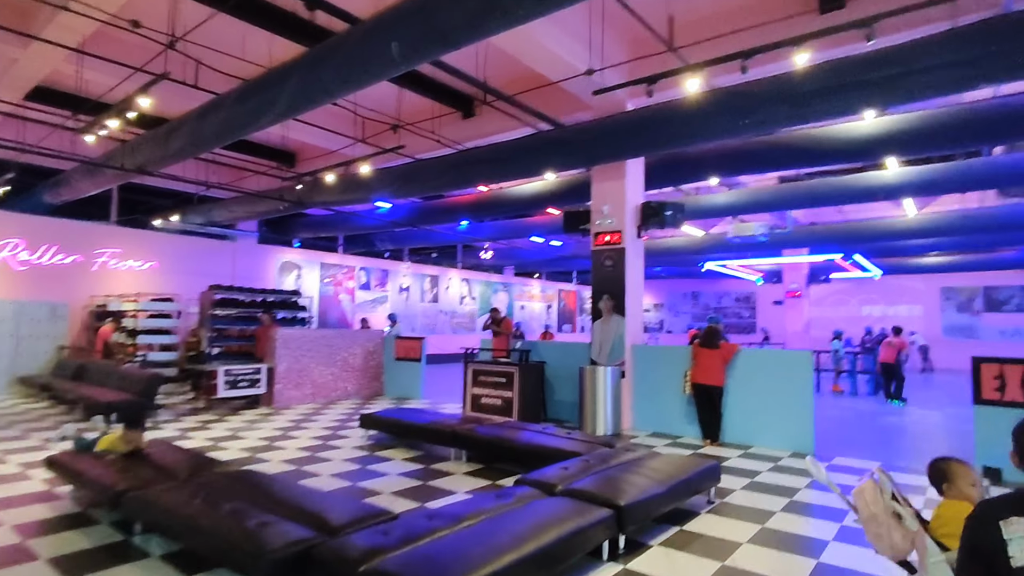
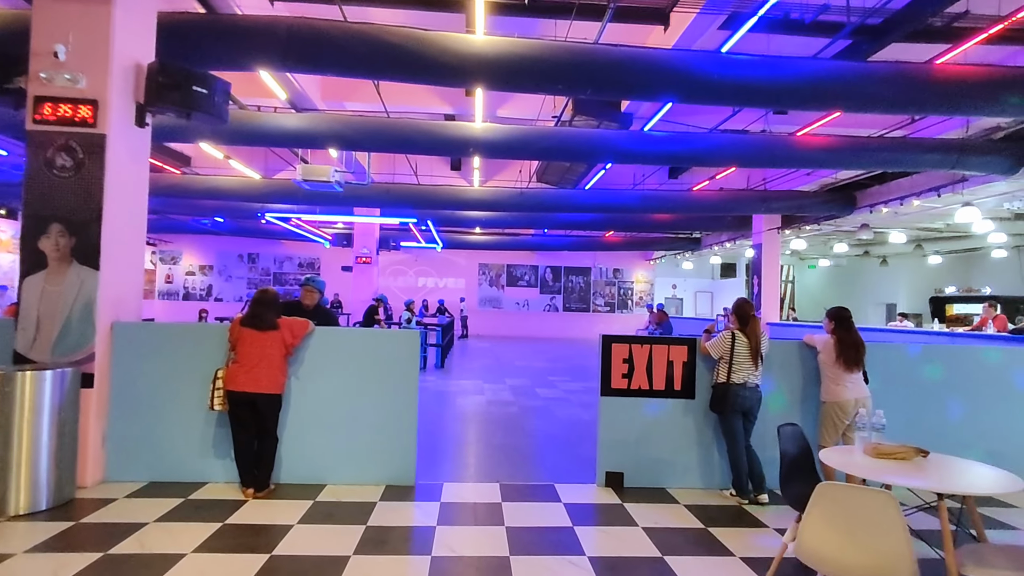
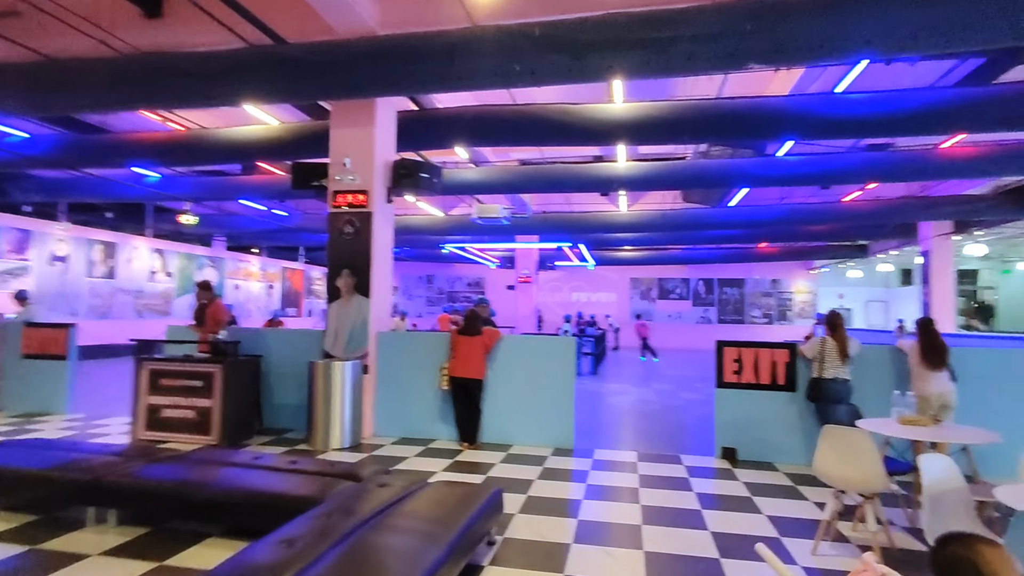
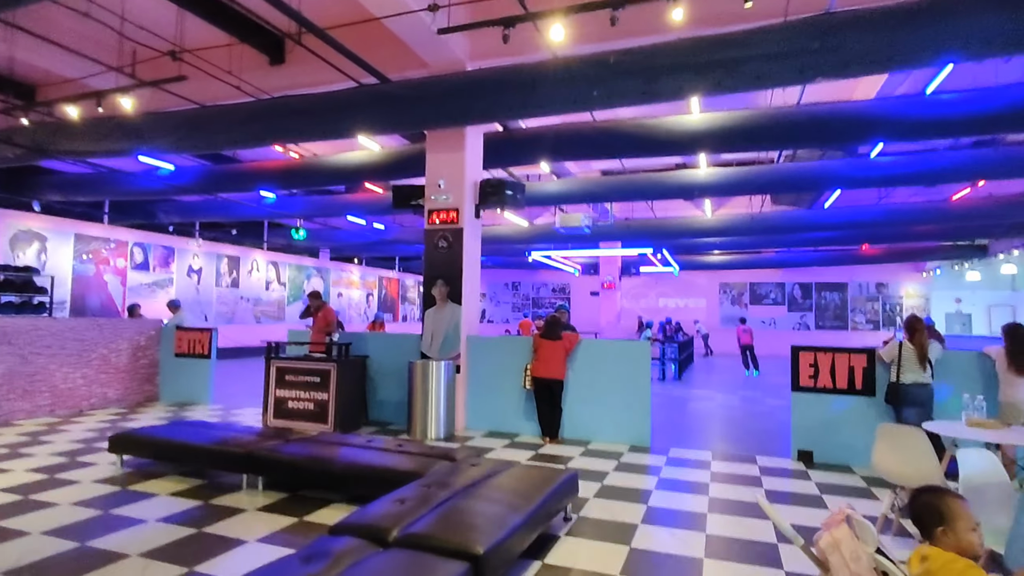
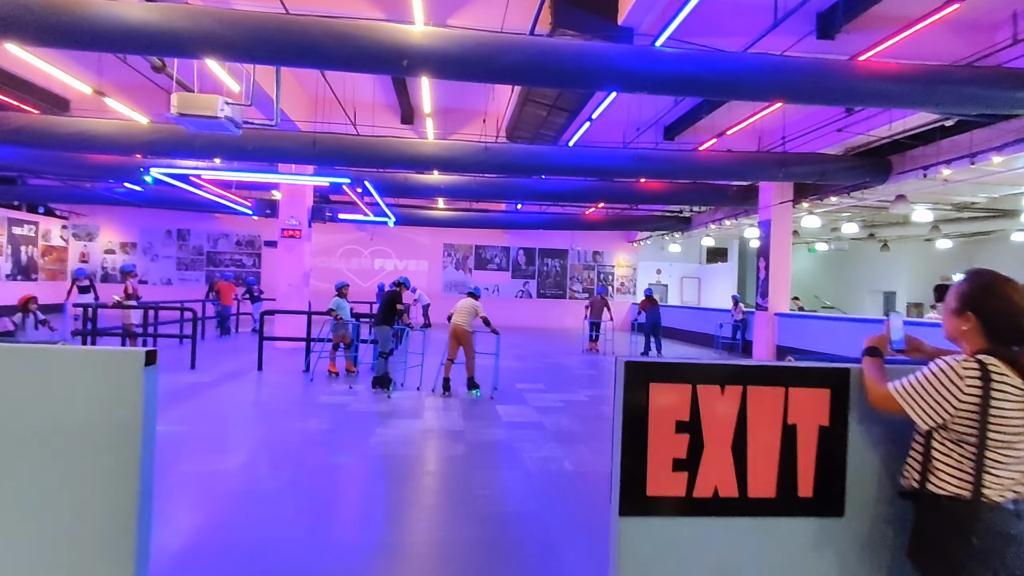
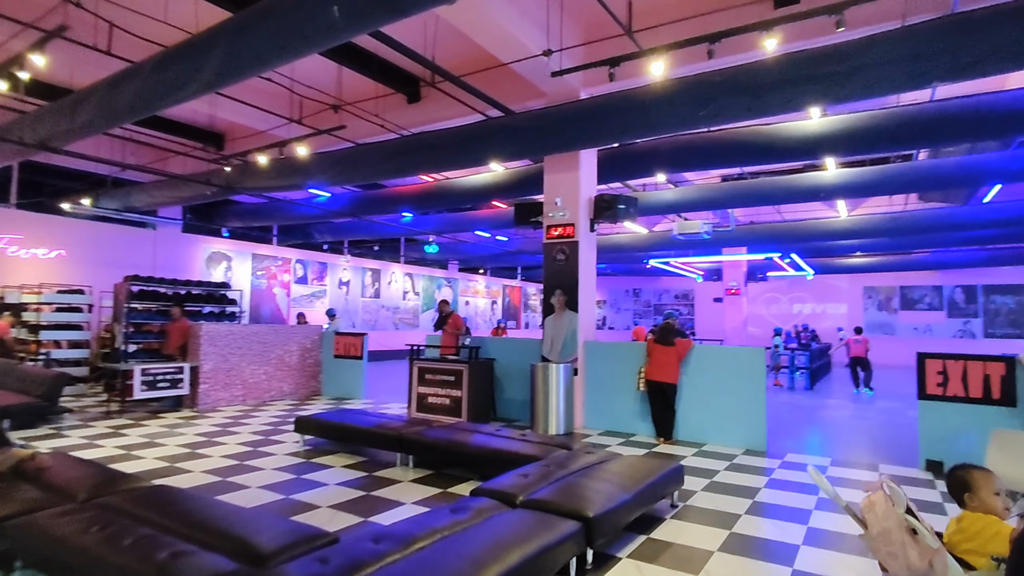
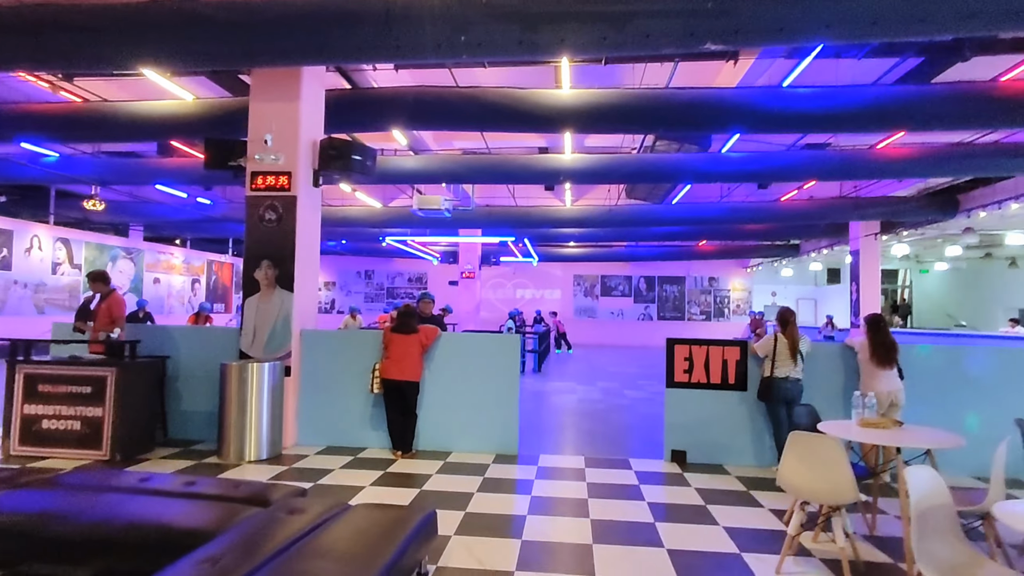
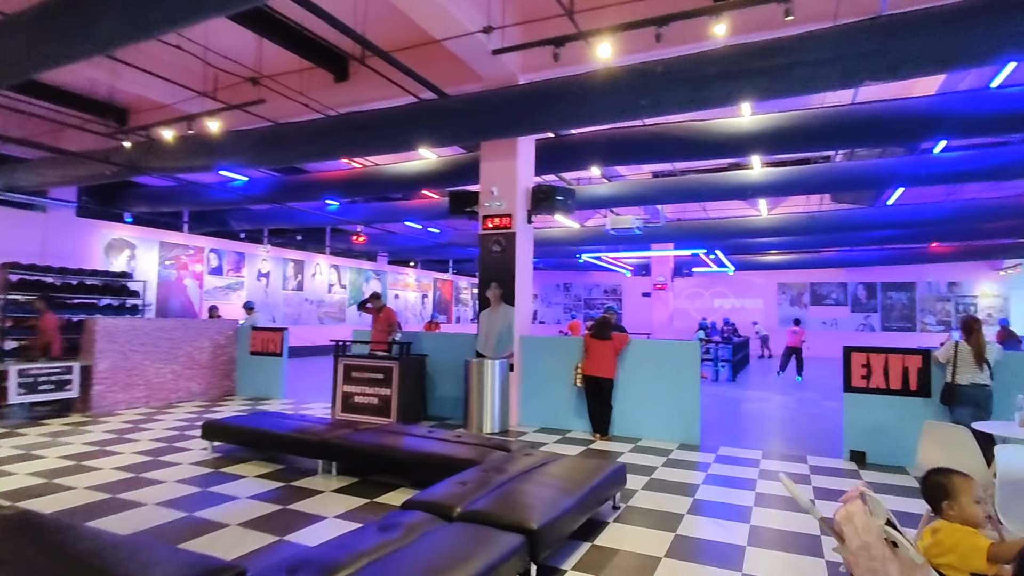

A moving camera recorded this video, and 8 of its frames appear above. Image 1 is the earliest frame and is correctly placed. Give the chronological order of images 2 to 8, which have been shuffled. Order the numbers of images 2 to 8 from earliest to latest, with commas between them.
6, 8, 4, 3, 7, 2, 5
